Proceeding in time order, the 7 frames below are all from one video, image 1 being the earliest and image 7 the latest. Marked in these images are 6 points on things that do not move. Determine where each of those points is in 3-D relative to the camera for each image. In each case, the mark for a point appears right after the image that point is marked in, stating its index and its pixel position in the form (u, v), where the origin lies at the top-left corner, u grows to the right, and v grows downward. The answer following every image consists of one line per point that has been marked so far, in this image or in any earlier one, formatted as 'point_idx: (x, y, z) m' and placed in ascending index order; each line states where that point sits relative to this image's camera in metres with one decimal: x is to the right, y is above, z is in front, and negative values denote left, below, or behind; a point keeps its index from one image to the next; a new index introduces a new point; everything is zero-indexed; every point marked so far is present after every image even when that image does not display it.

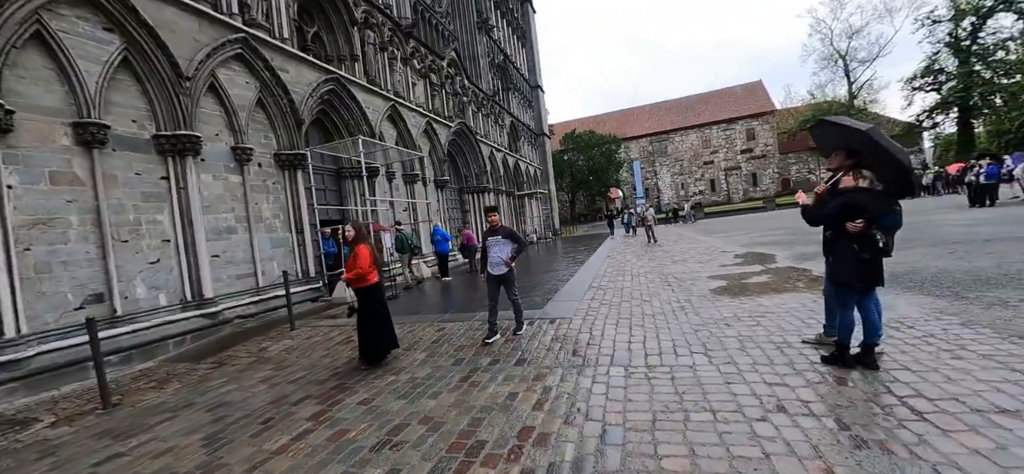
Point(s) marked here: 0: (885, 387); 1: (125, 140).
0: (+2.4, -1.0, +2.8) m
1: (-5.2, +1.3, +5.9) m
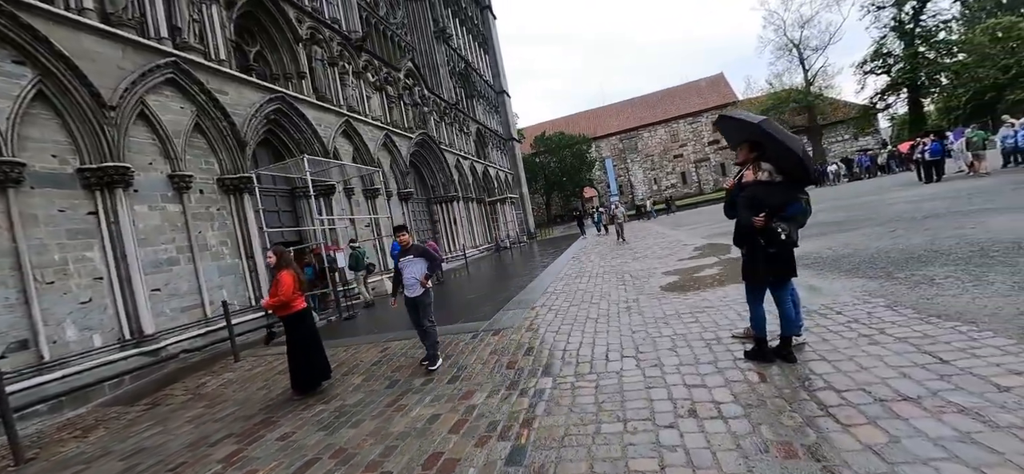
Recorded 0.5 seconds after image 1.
0: (+1.9, -0.9, +2.8) m
1: (-6.0, +0.8, +5.6) m
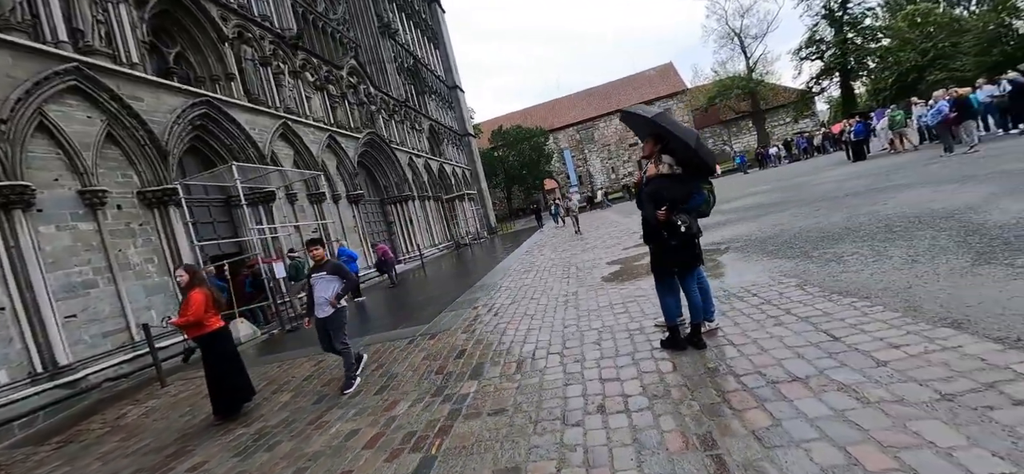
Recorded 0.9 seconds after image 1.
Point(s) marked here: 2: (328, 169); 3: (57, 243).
0: (+1.3, -0.9, +2.9) m
1: (-6.8, +0.4, +5.1) m
2: (-5.4, +2.0, +12.7) m
3: (-6.4, -0.1, +6.2) m
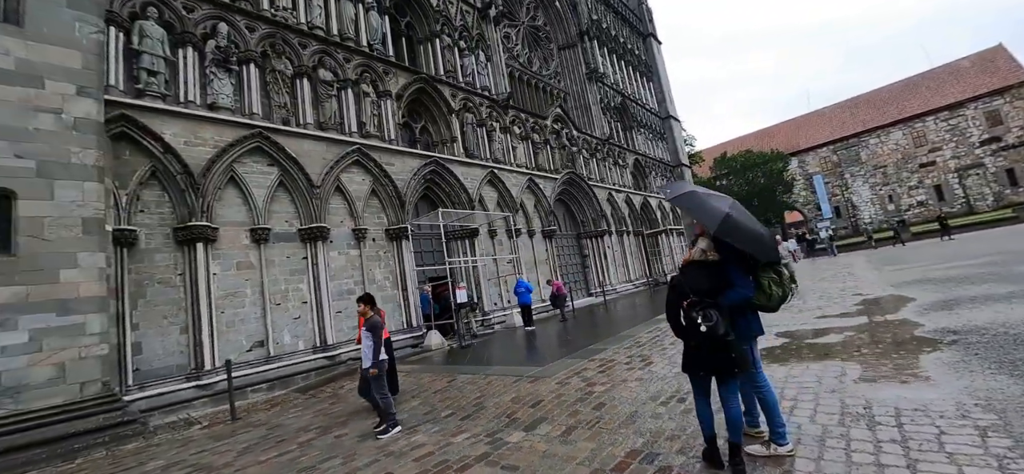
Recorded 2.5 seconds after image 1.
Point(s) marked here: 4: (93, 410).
0: (+1.2, -1.6, +2.7) m
1: (-4.6, 0.0, +8.7) m
2: (+0.4, +1.0, +14.7) m
3: (-3.8, -0.6, +9.5) m
4: (-5.2, -2.1, +5.4) m
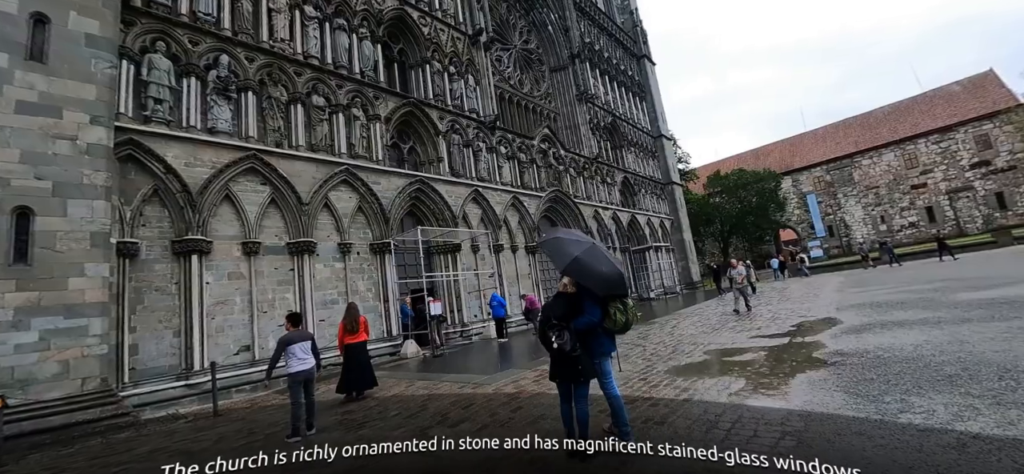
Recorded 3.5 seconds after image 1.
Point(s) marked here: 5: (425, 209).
0: (+0.5, -1.8, +3.4) m
1: (-5.3, -0.2, +9.5) m
2: (-0.1, +0.5, +15.4) m
3: (-4.4, -0.9, +10.2) m
4: (-5.9, -2.3, +6.1) m
5: (-2.6, +0.8, +12.8) m
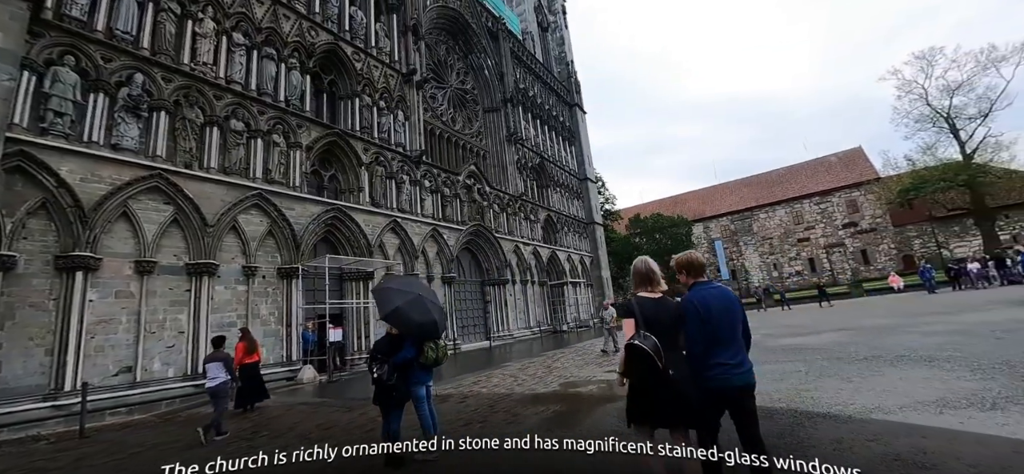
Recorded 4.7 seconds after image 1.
0: (-1.1, -2.3, +4.1) m
1: (-7.5, -0.7, +9.5) m
2: (-3.2, -0.7, +16.1) m
3: (-6.8, -1.4, +10.3) m
4: (-7.8, -2.5, +6.0) m
5: (-5.2, 0.0, +13.2) m
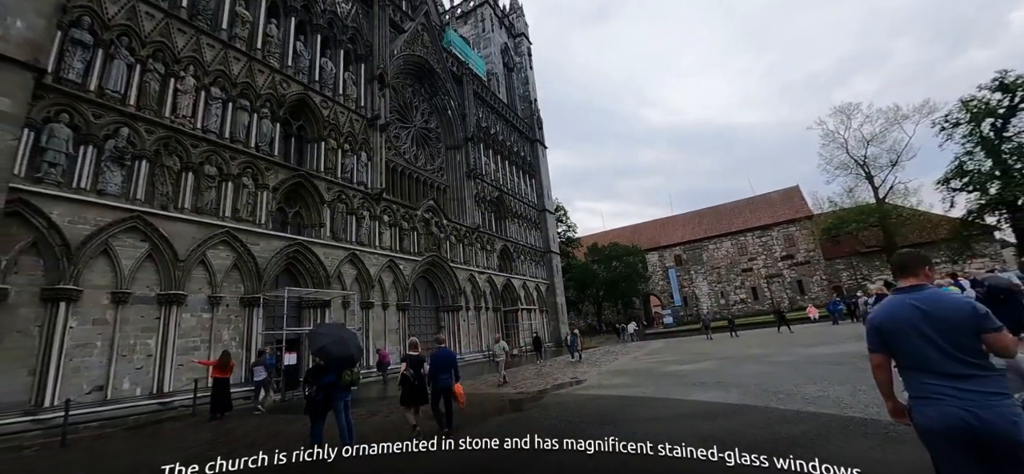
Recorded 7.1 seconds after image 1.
0: (-2.5, -3.1, +5.7) m
1: (-9.2, -1.5, +10.8) m
2: (-5.3, -1.9, +17.6) m
3: (-8.6, -2.3, +11.6) m
4: (-9.4, -3.2, +7.2) m
5: (-7.1, -1.0, +14.7) m
